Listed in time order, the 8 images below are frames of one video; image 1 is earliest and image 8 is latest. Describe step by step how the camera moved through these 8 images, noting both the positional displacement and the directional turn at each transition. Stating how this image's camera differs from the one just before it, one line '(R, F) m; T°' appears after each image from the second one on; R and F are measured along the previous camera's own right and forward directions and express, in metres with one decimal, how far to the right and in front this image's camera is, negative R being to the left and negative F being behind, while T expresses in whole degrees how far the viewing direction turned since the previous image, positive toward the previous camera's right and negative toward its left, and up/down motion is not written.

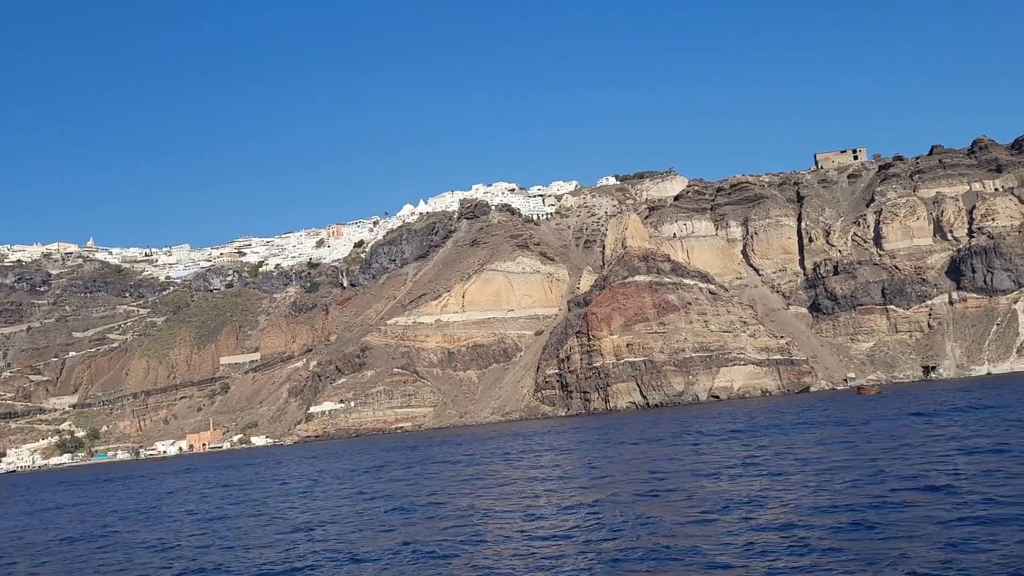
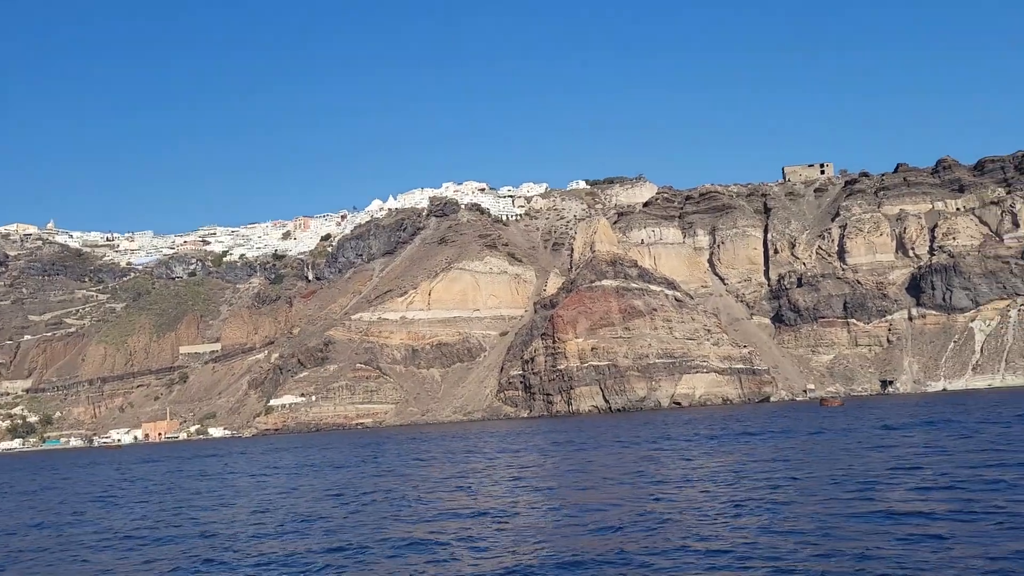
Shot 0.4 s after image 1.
(-0.1, +0.1) m; +2°
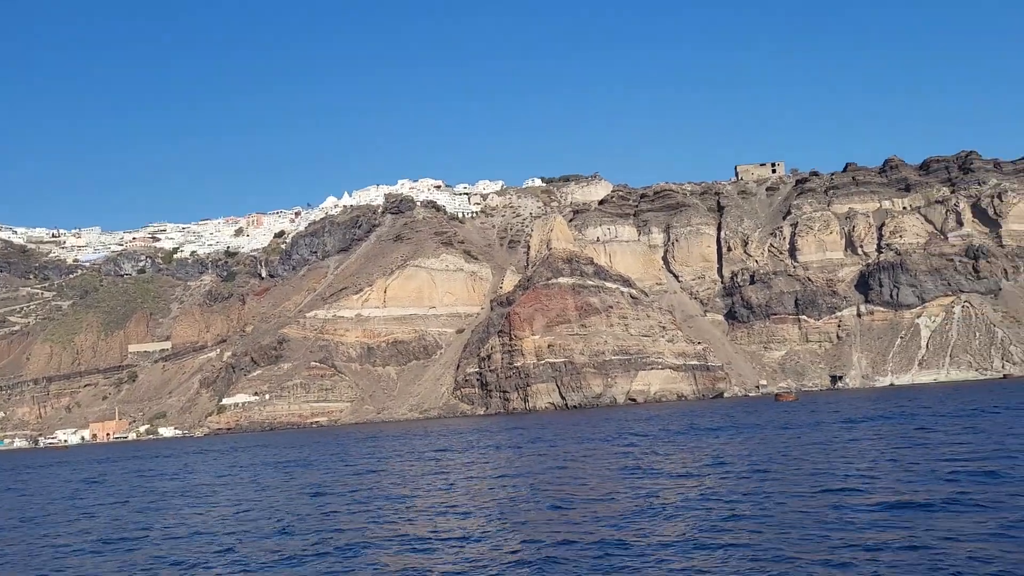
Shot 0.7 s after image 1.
(-0.1, 0.0) m; +3°
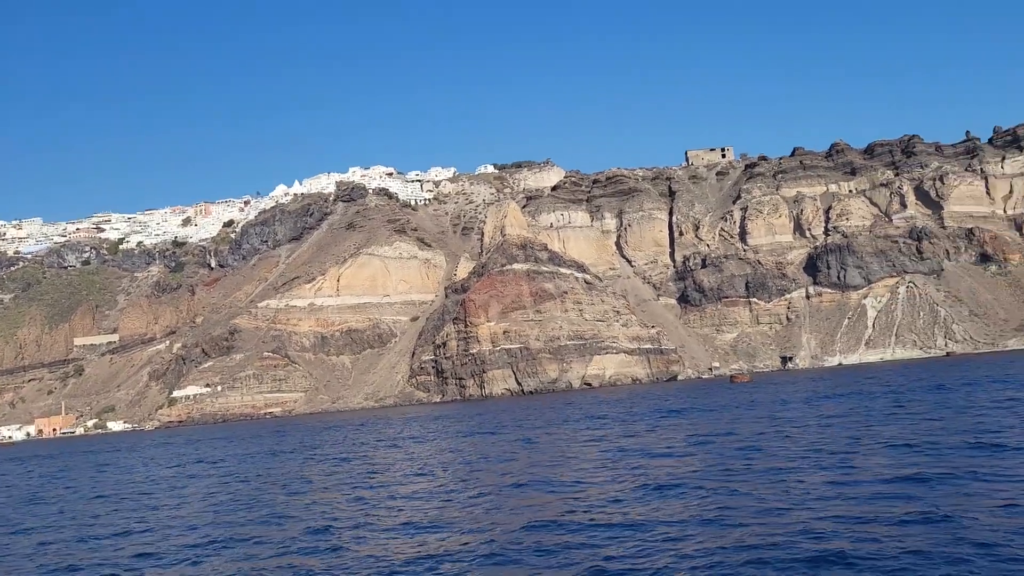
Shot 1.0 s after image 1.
(-0.1, 0.0) m; +3°
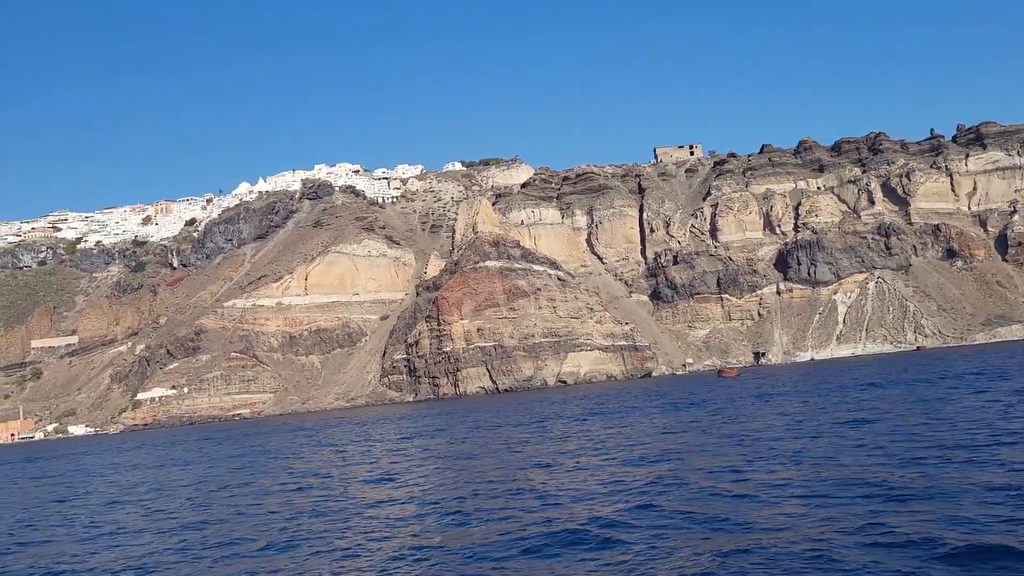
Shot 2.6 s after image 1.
(-1.0, +0.6) m; +3°
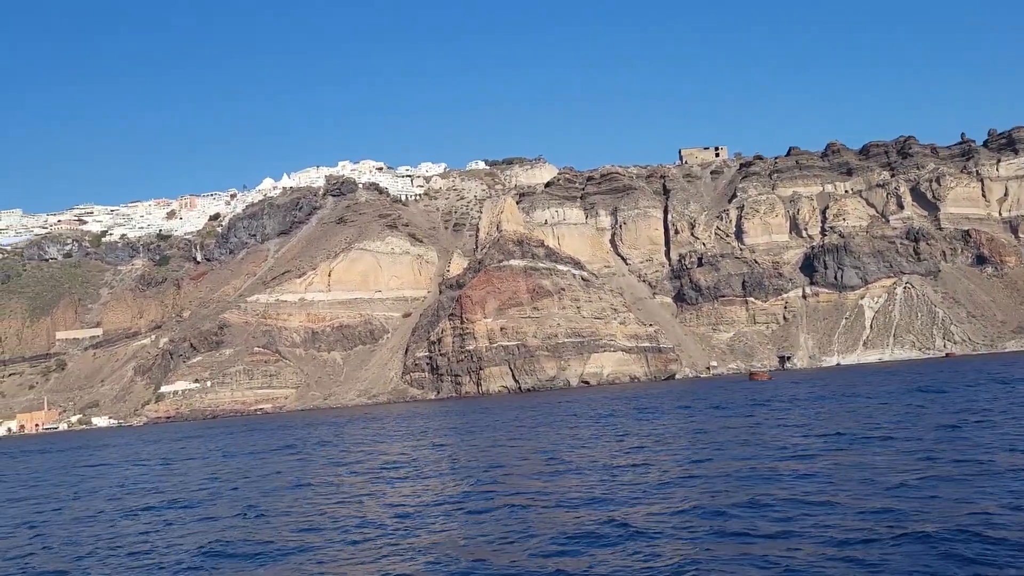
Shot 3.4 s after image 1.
(-0.5, +0.3) m; -1°
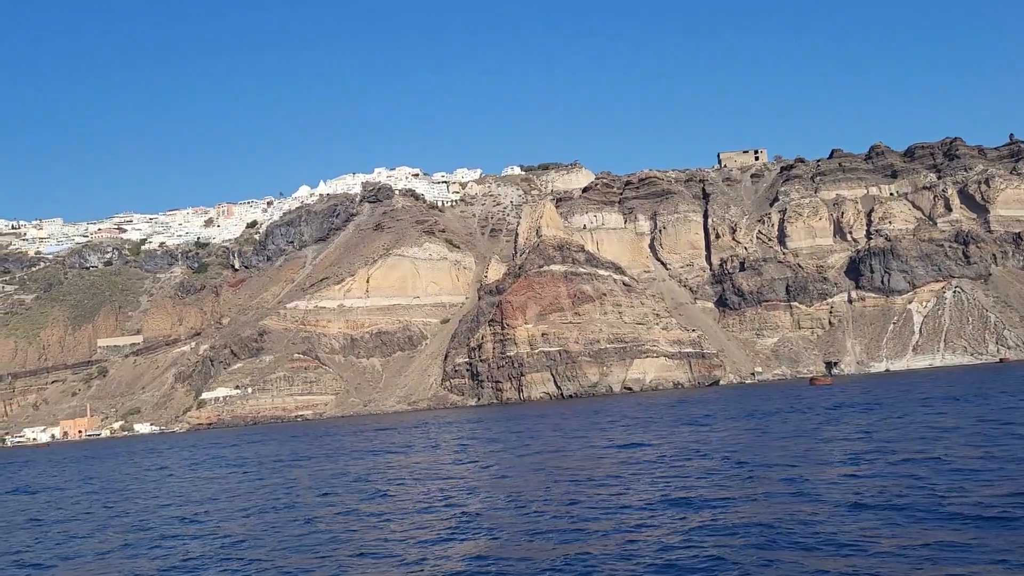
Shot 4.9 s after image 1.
(-1.0, +0.6) m; -2°
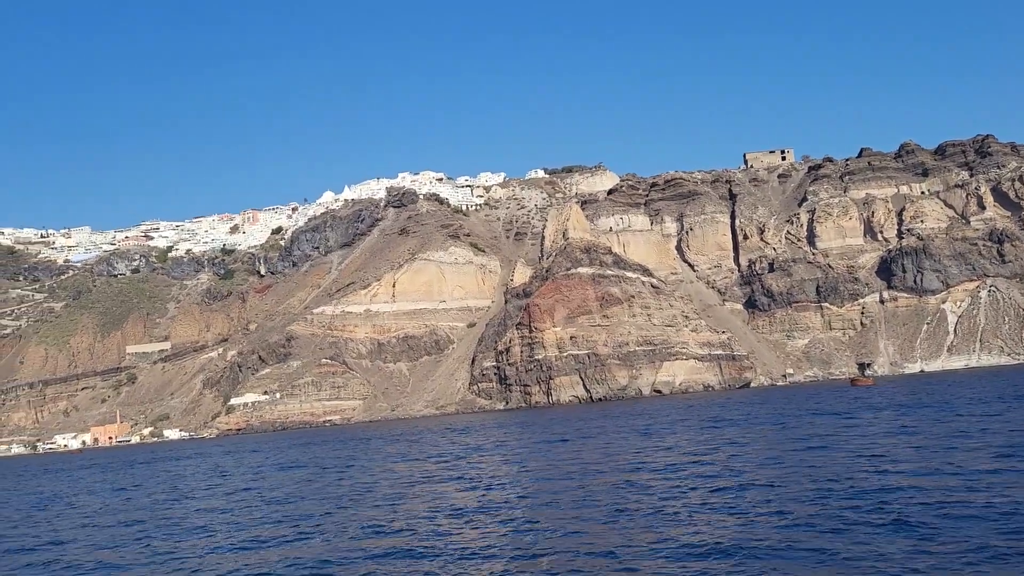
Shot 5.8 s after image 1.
(-0.5, +0.3) m; -1°
